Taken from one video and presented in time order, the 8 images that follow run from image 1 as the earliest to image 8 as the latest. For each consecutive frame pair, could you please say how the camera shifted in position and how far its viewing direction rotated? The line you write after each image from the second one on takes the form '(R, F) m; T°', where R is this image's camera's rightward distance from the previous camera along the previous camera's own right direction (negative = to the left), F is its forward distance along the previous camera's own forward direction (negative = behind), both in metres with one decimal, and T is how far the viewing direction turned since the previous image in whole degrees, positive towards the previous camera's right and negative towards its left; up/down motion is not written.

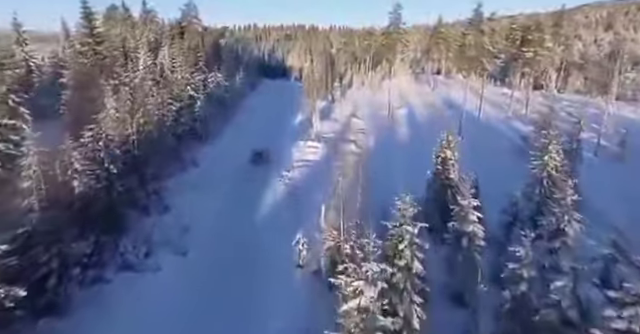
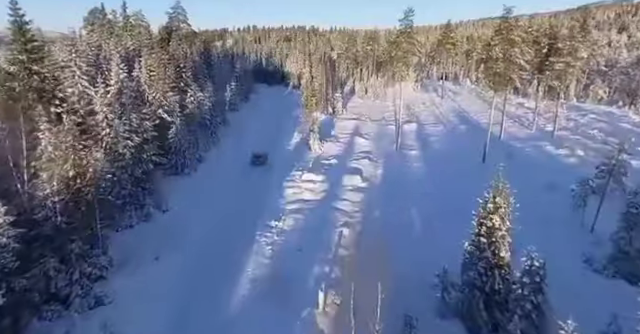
(+0.1, +5.1) m; 0°
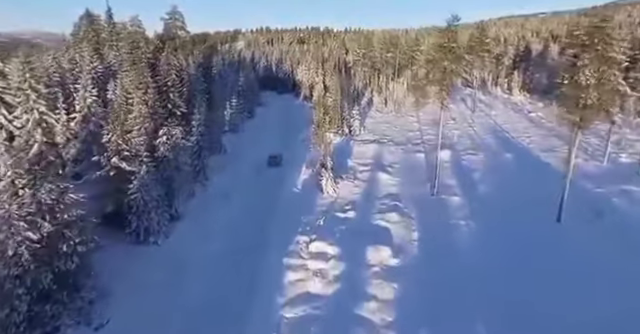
(0.0, +7.3) m; -2°
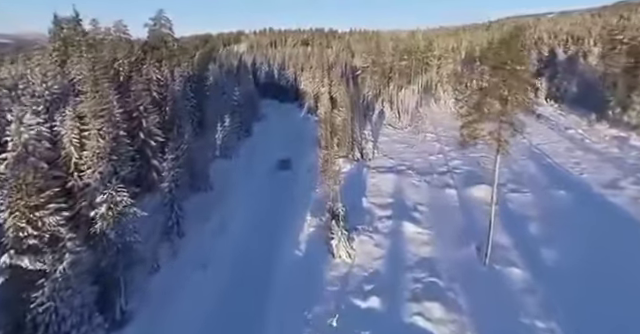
(-0.3, +6.9) m; -1°
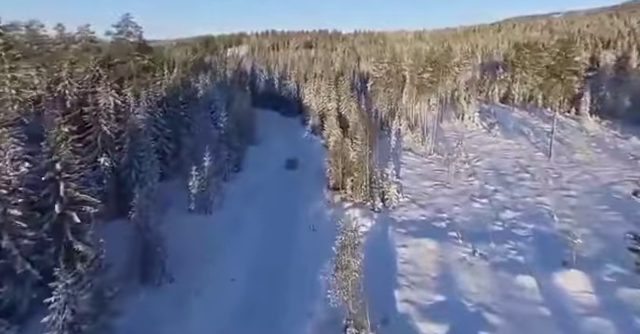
(-0.5, +10.0) m; 0°
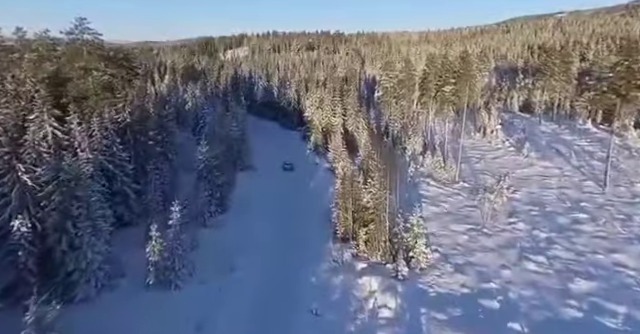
(-0.1, +7.9) m; 0°
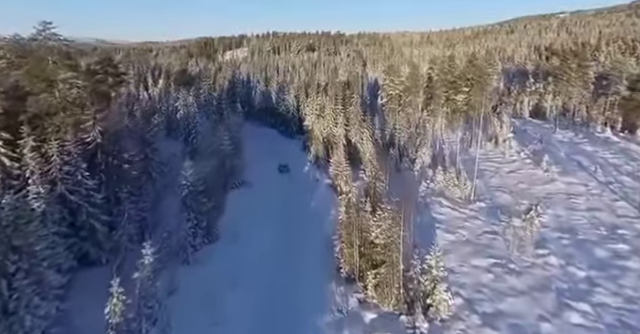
(0.0, +4.1) m; 0°
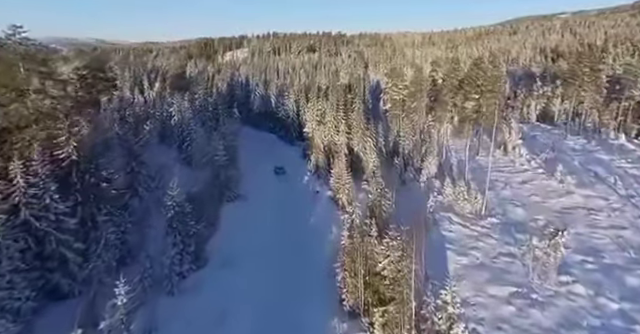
(0.0, +2.6) m; 0°
